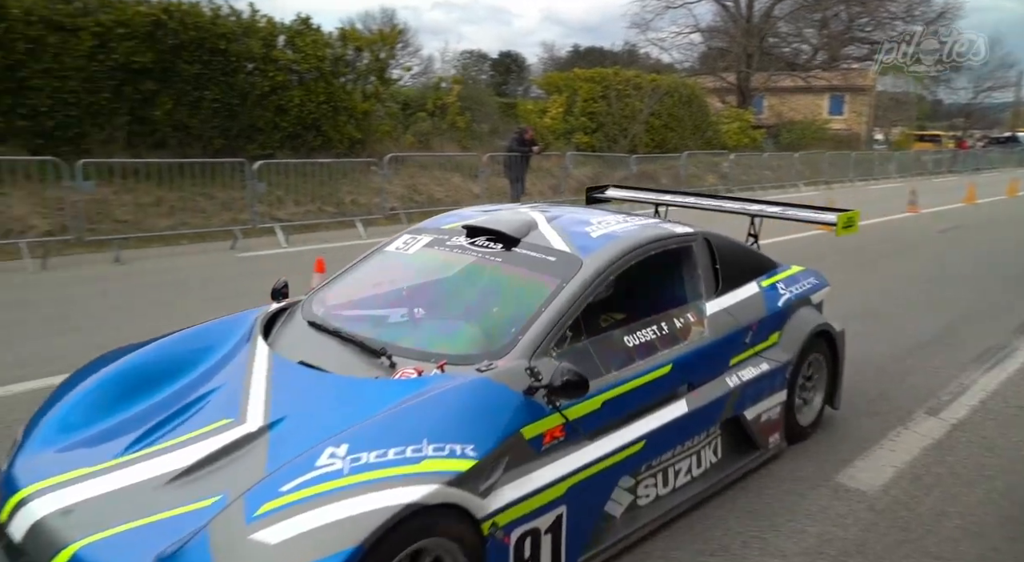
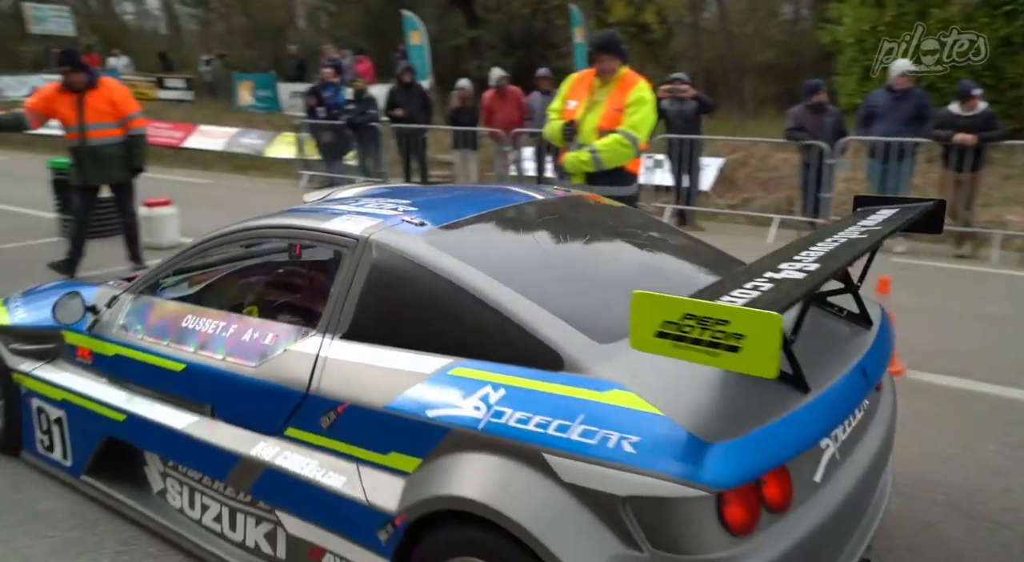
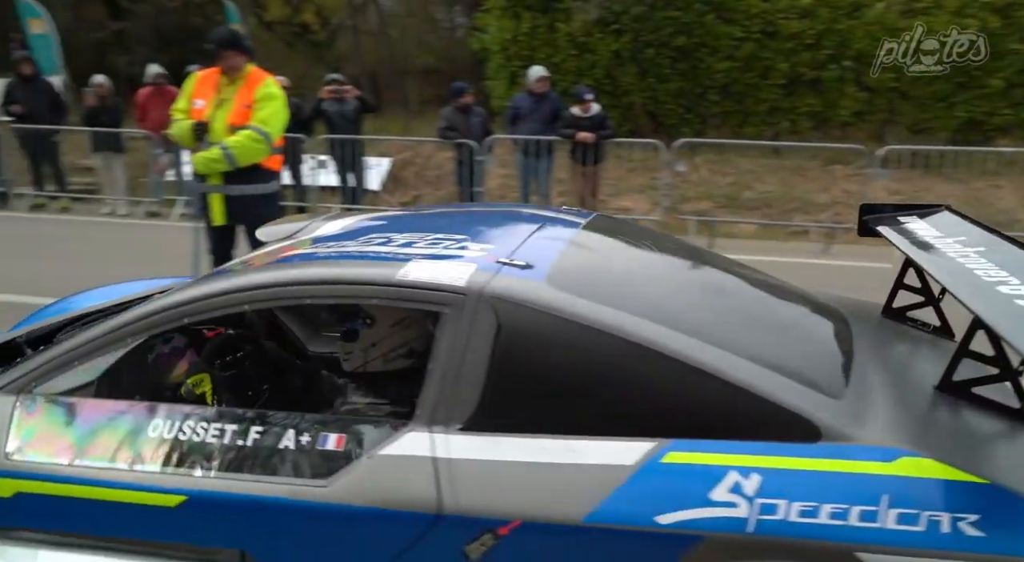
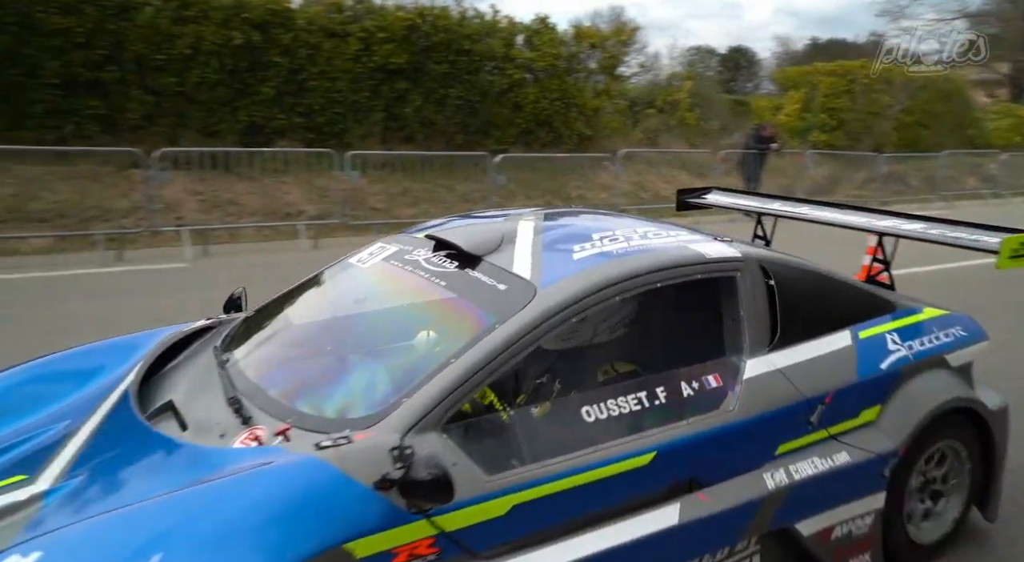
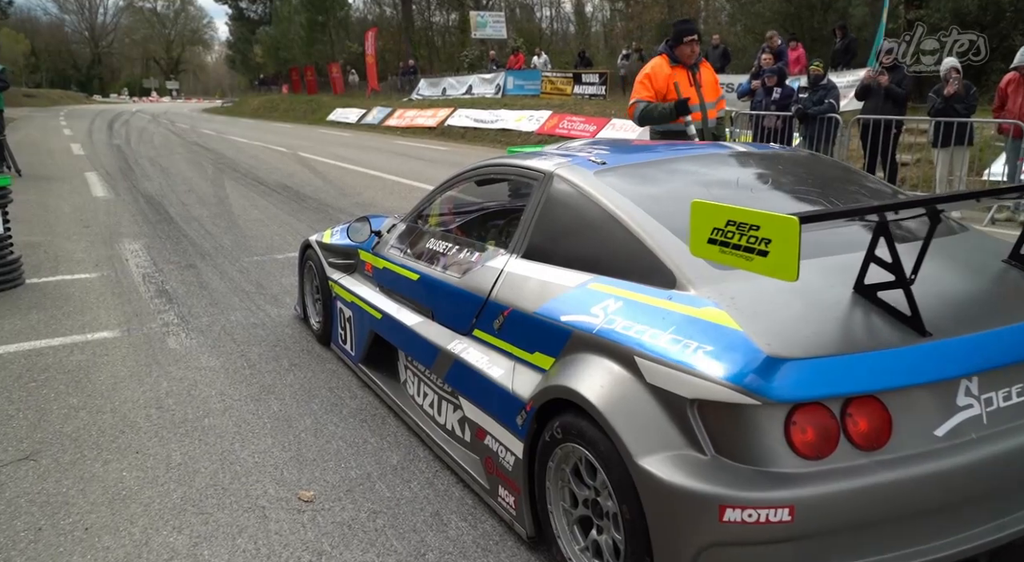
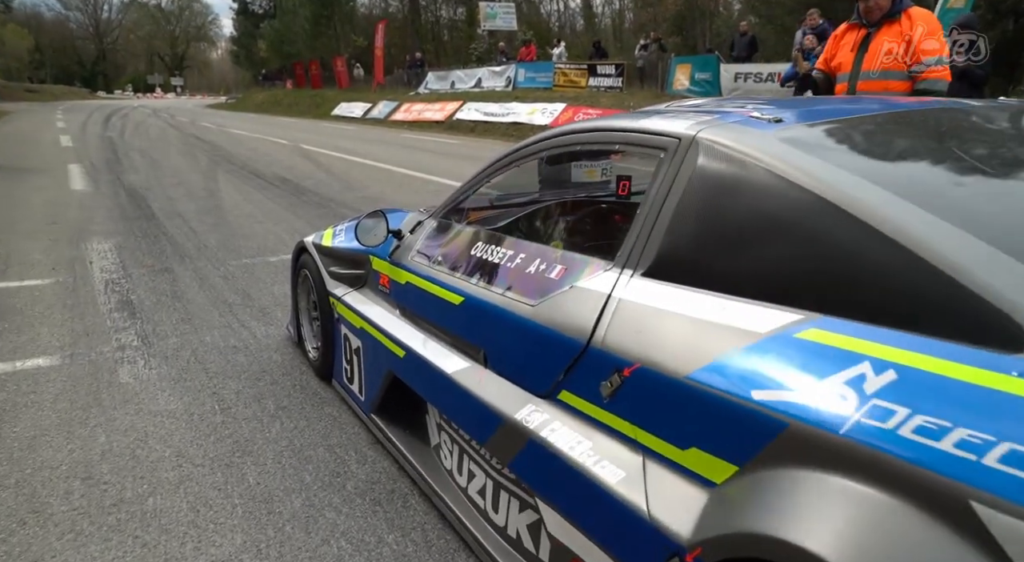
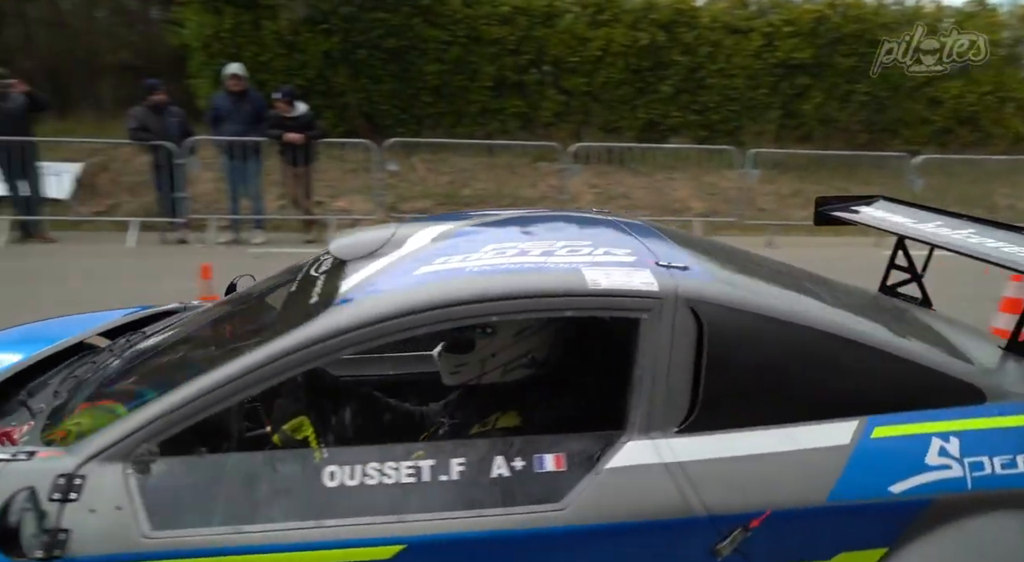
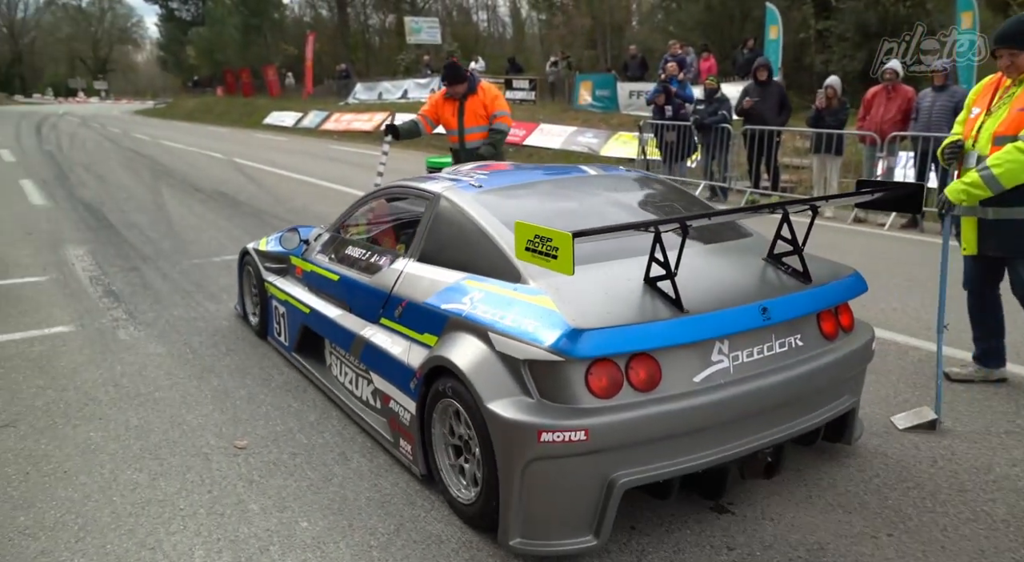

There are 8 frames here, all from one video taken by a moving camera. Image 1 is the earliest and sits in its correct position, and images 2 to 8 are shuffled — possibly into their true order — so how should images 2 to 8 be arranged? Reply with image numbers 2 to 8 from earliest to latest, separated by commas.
4, 7, 3, 2, 8, 5, 6
